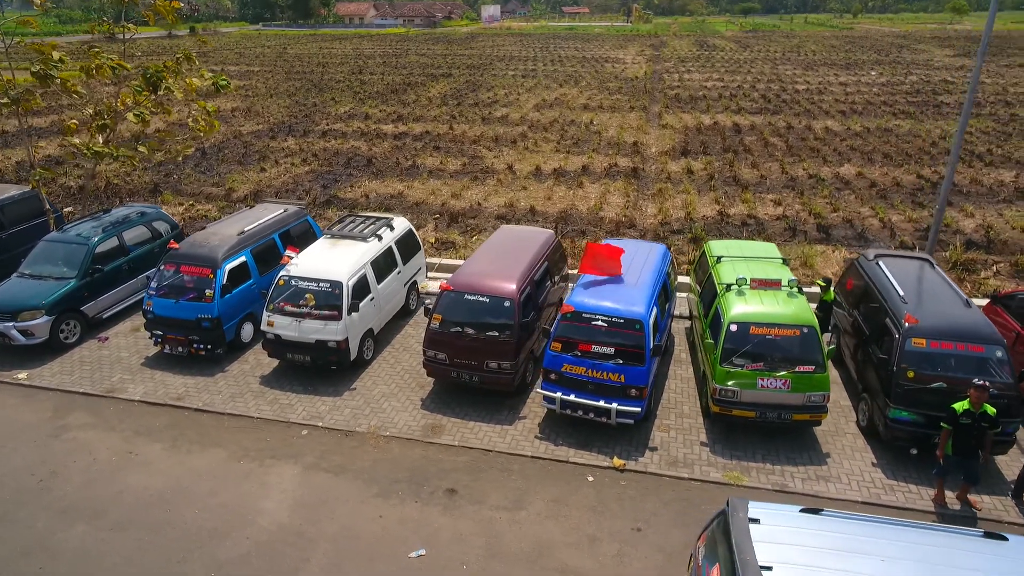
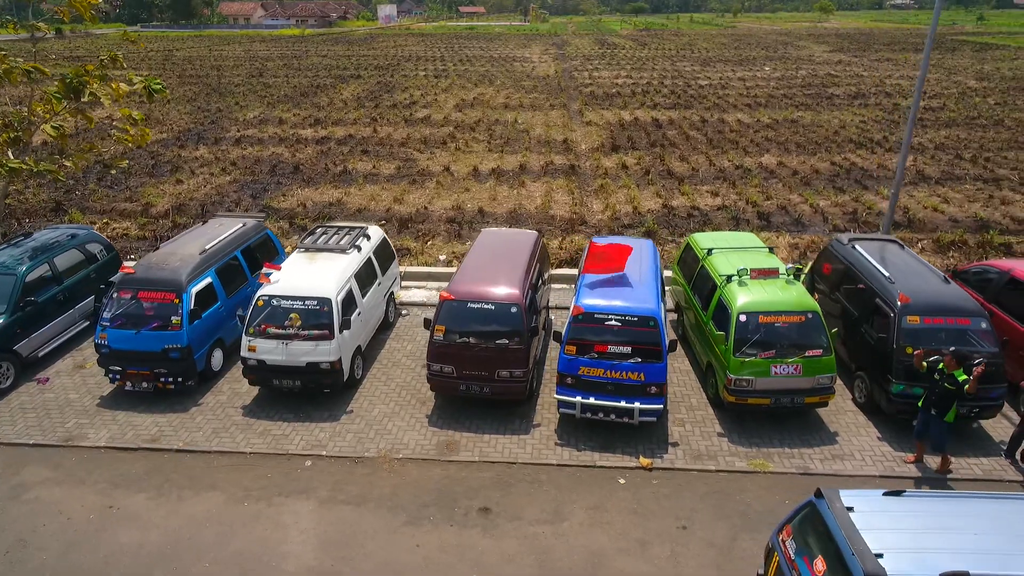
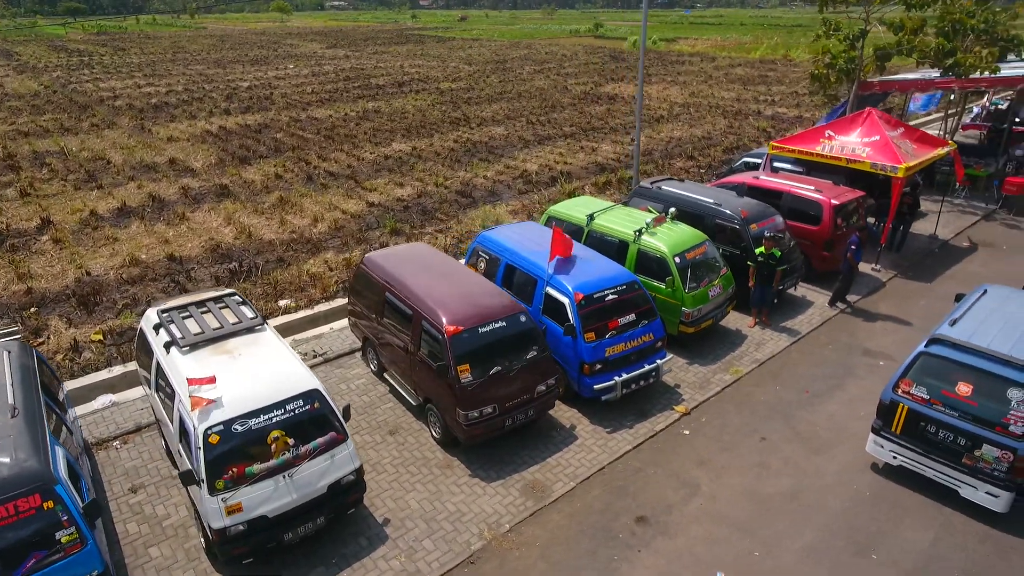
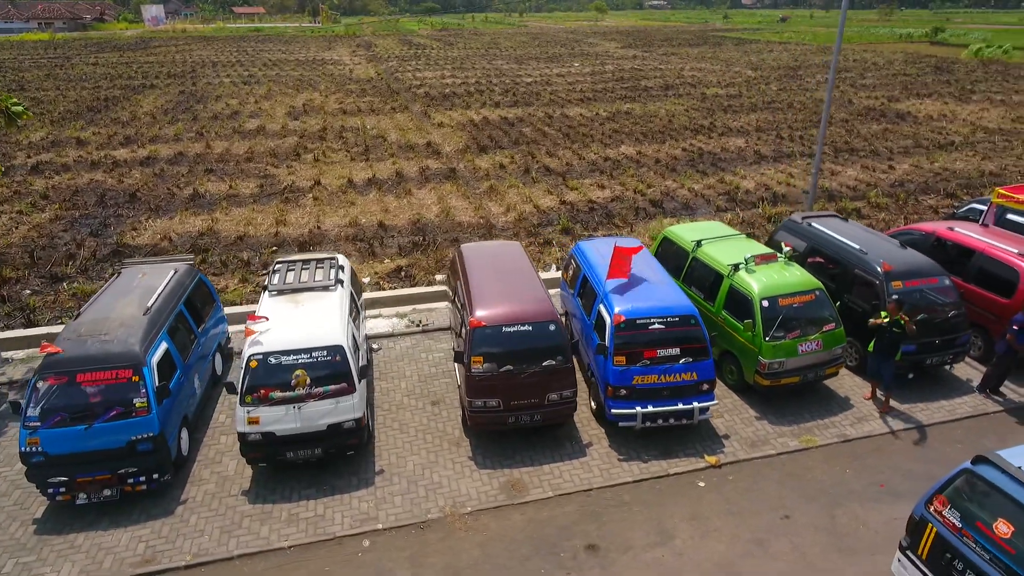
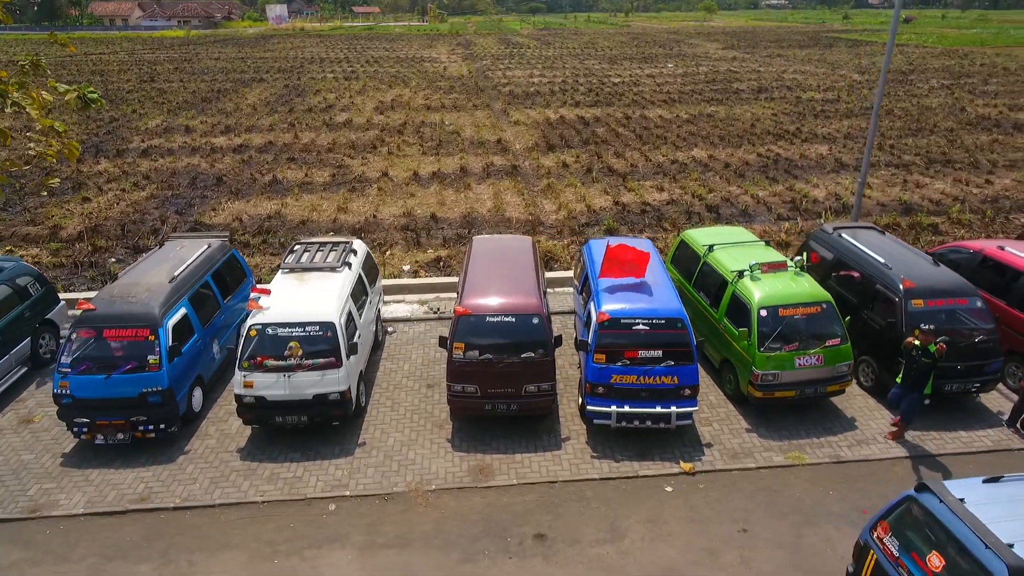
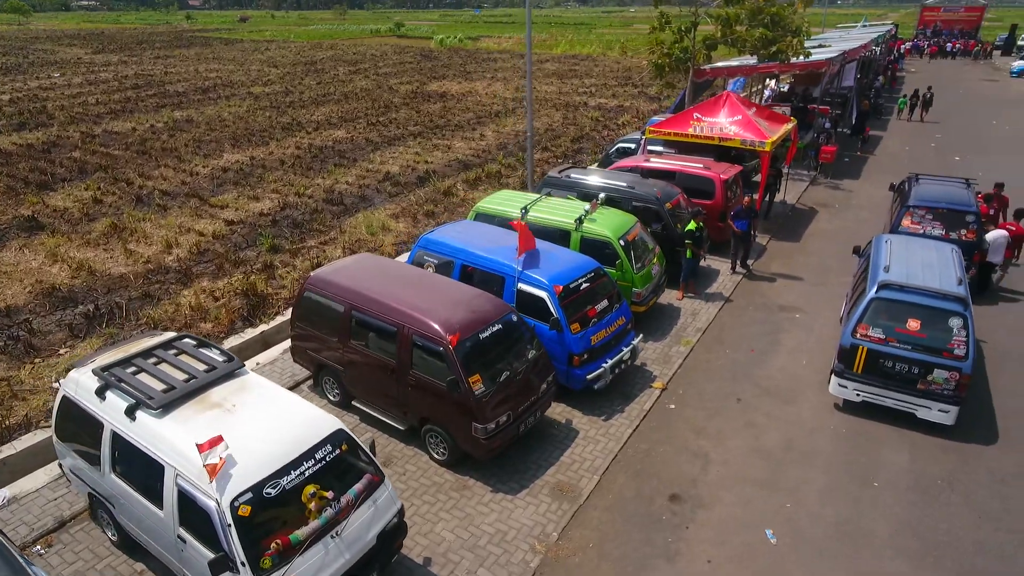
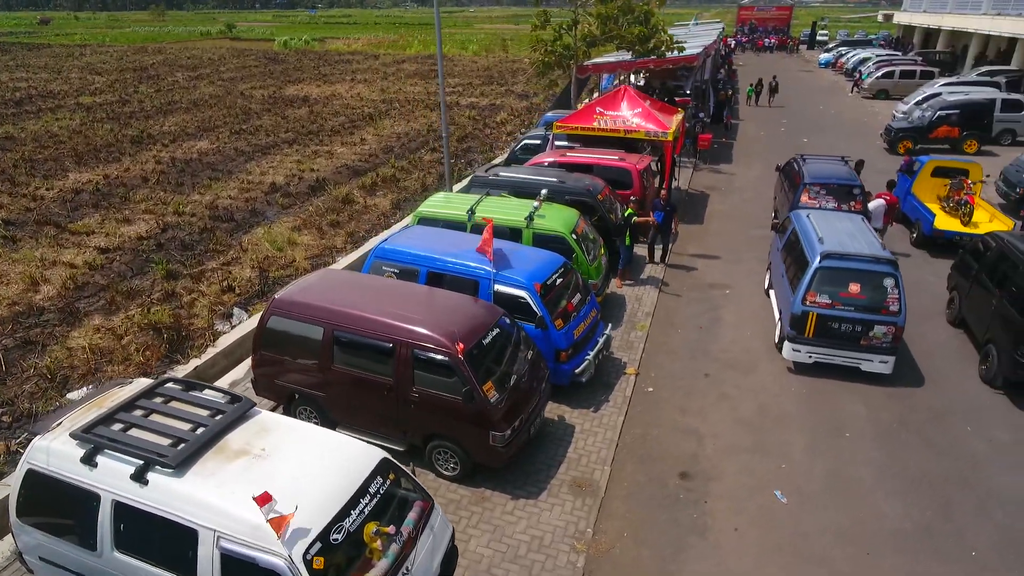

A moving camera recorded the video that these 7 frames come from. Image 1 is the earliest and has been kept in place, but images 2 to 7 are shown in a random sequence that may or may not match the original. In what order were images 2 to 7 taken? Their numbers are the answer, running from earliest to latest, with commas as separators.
2, 5, 4, 3, 6, 7
